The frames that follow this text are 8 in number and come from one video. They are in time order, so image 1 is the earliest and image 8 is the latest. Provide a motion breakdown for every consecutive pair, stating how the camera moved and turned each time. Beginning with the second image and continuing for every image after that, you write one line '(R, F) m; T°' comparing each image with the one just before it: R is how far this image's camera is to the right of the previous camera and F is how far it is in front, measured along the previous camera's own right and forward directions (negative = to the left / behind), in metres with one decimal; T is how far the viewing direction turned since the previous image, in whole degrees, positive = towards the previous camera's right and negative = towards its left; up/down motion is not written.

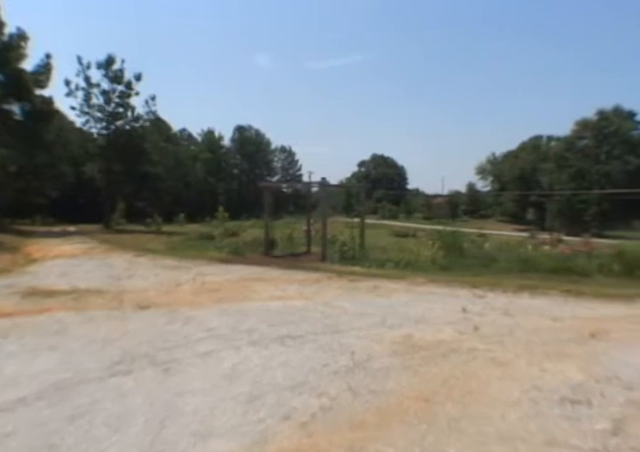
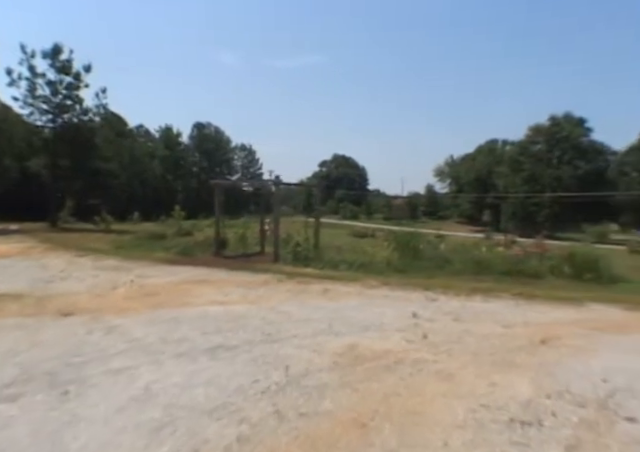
(+0.3, +0.5) m; +4°
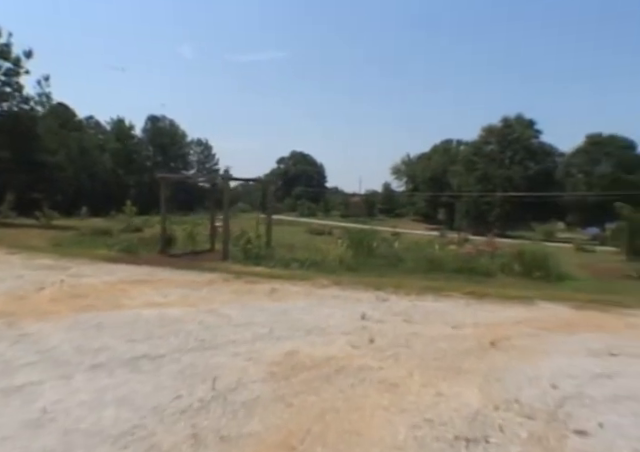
(+0.2, +0.5) m; +5°
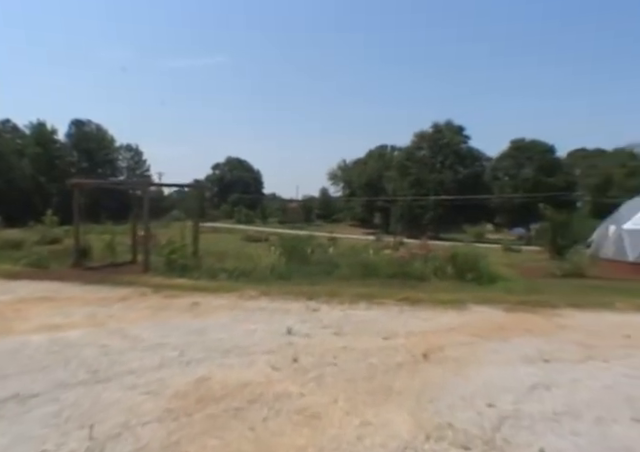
(+0.3, +0.7) m; +7°
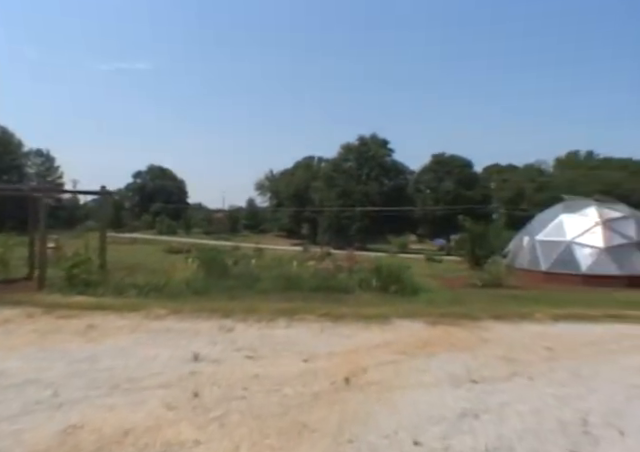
(+0.2, +0.7) m; +8°
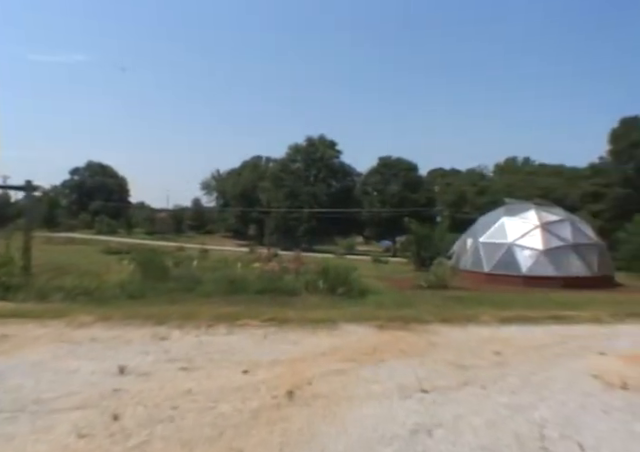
(+0.1, +0.5) m; +6°
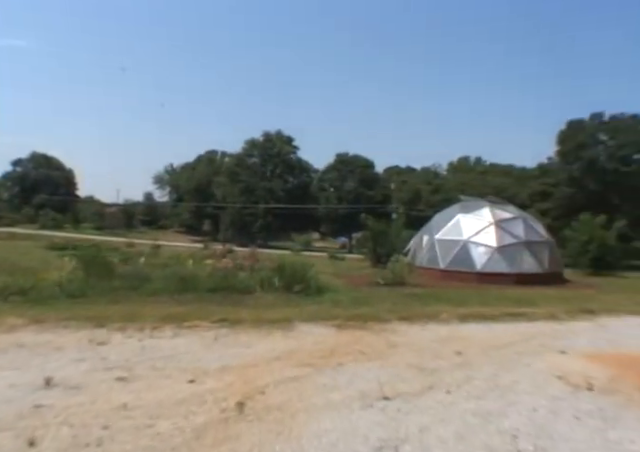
(0.0, +0.6) m; +5°
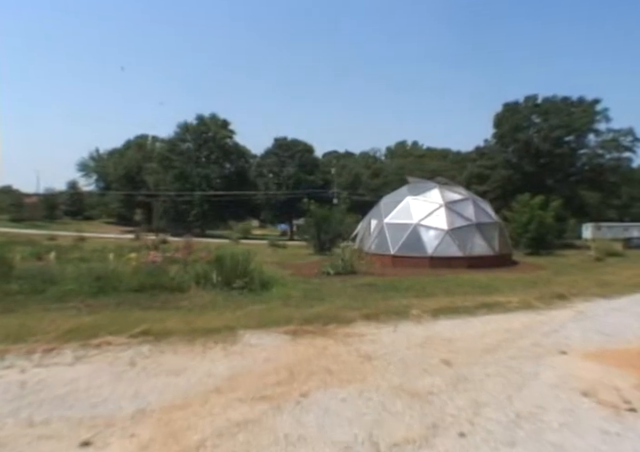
(-0.1, +2.0) m; +7°
